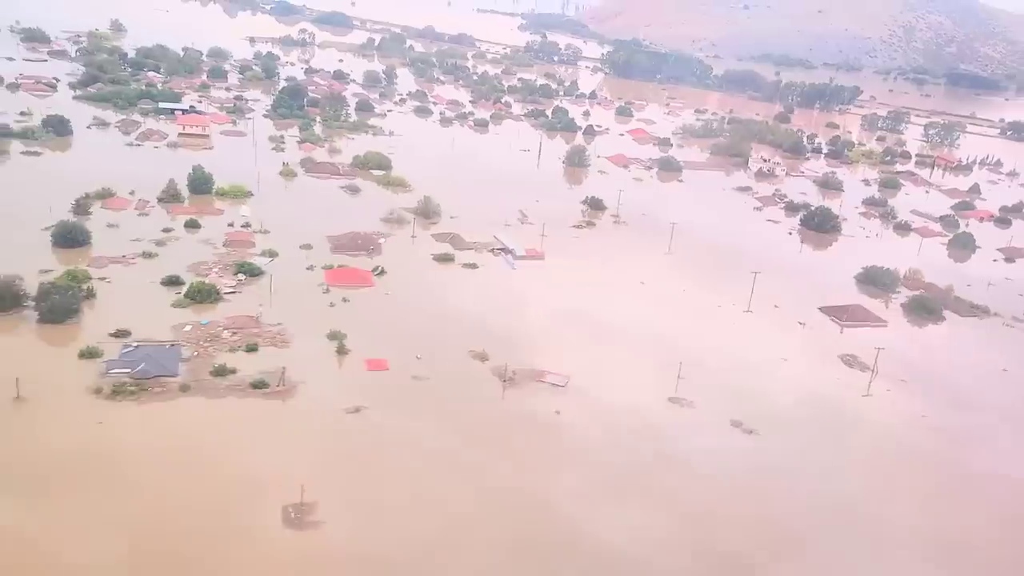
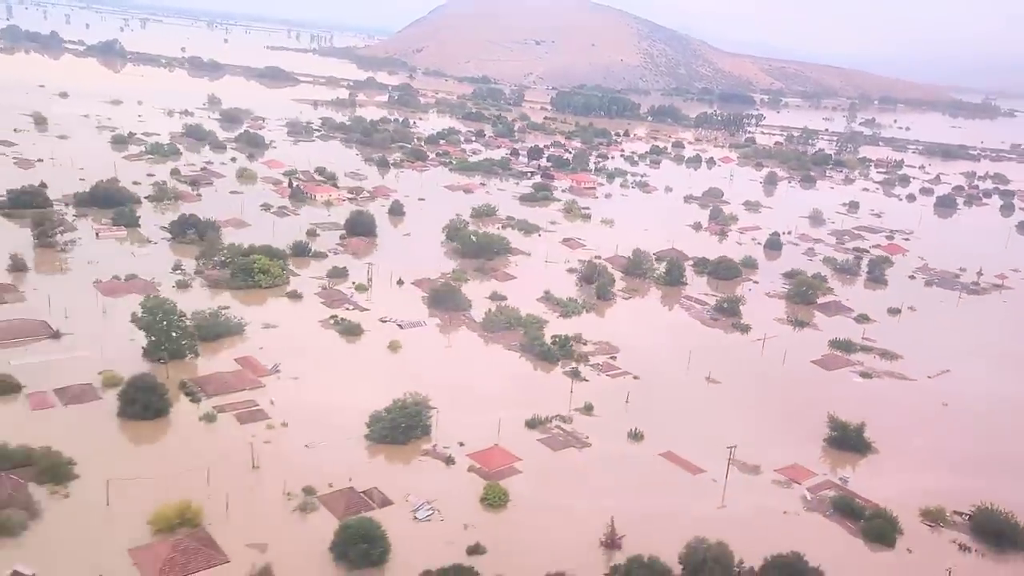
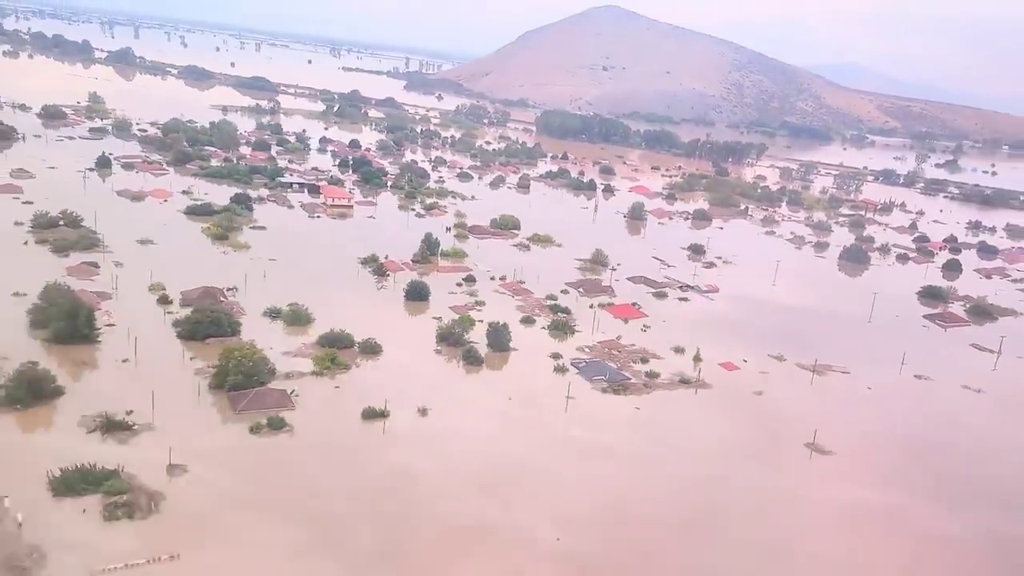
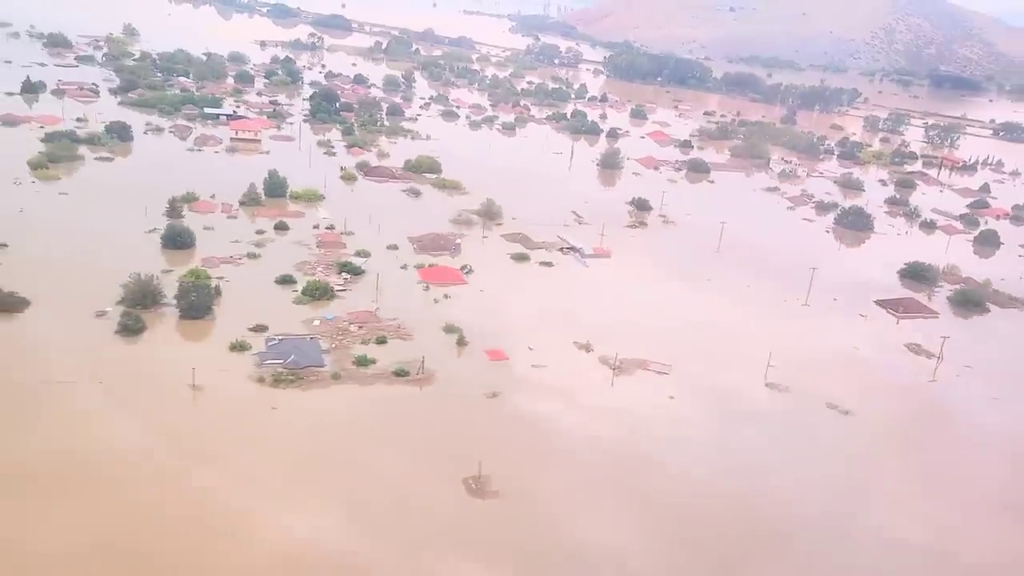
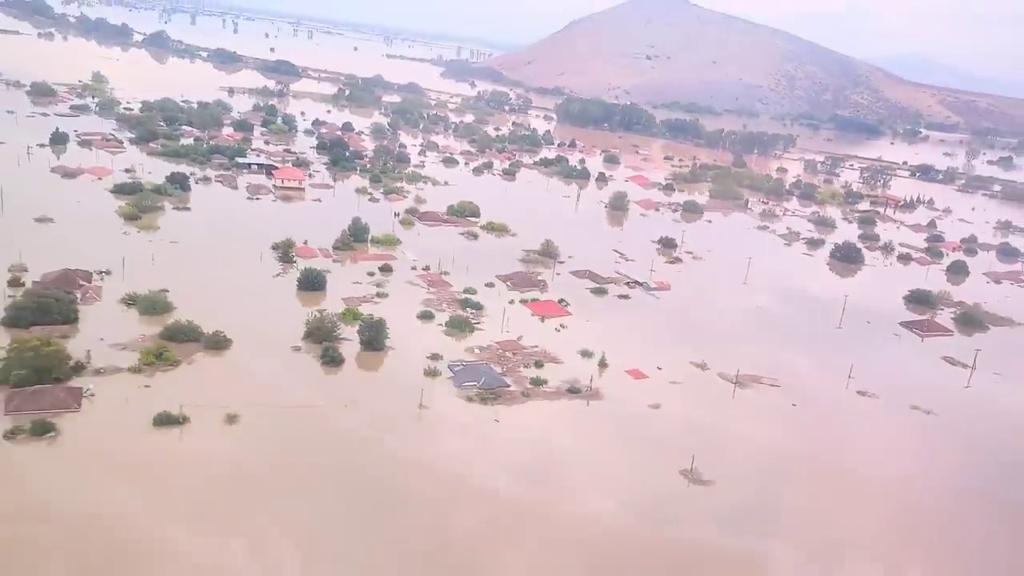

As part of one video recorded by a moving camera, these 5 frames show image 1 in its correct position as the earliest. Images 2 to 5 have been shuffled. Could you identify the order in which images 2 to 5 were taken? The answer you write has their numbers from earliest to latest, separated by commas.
4, 5, 3, 2
